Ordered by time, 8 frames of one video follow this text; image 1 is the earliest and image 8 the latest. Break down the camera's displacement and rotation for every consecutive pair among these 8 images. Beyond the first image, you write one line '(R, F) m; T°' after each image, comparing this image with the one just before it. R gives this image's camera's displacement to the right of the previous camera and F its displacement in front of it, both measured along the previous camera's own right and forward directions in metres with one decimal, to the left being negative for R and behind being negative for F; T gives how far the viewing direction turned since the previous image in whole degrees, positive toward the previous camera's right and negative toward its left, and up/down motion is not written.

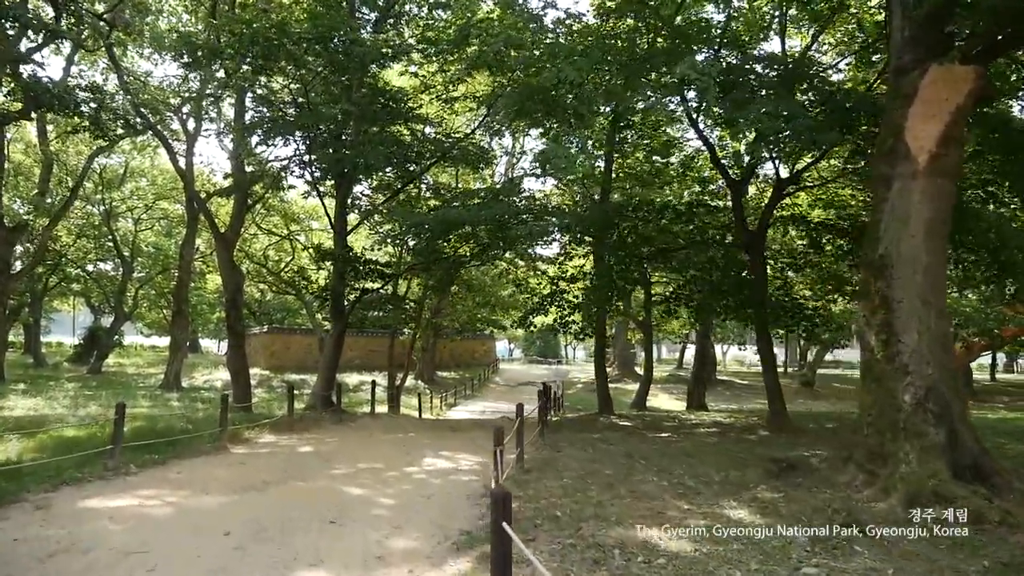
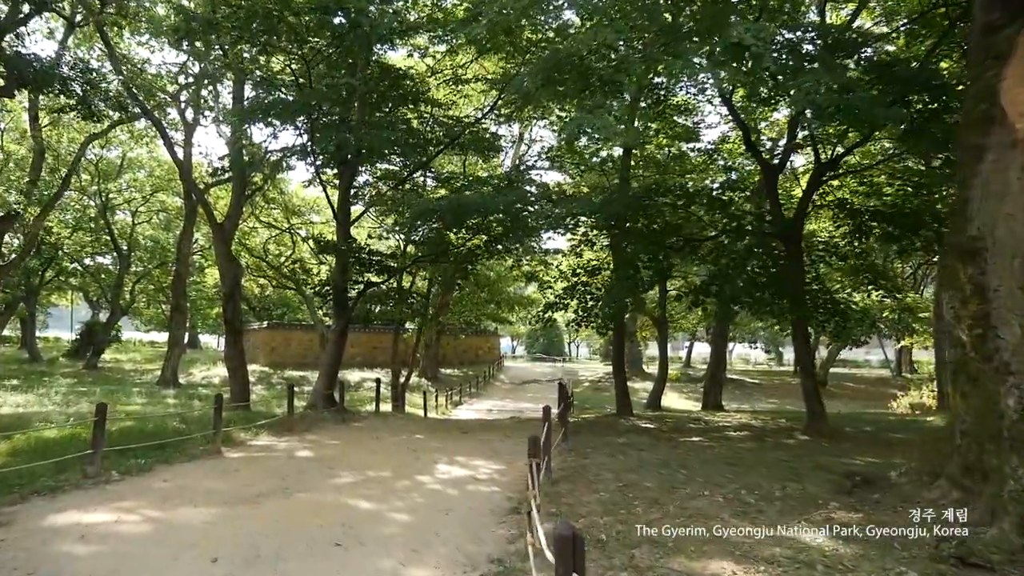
(-0.3, +0.9) m; 0°
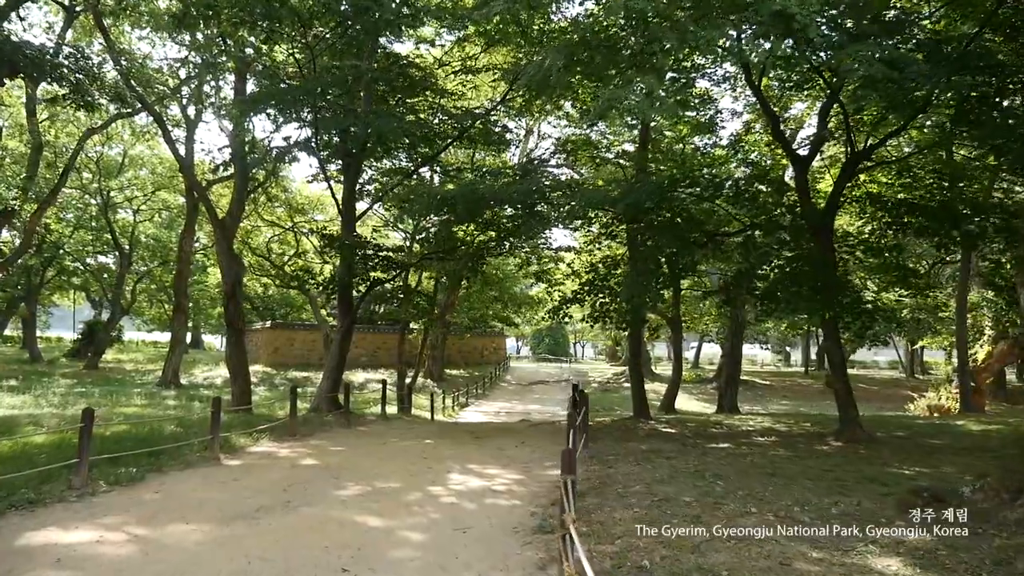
(-0.2, +0.6) m; 0°
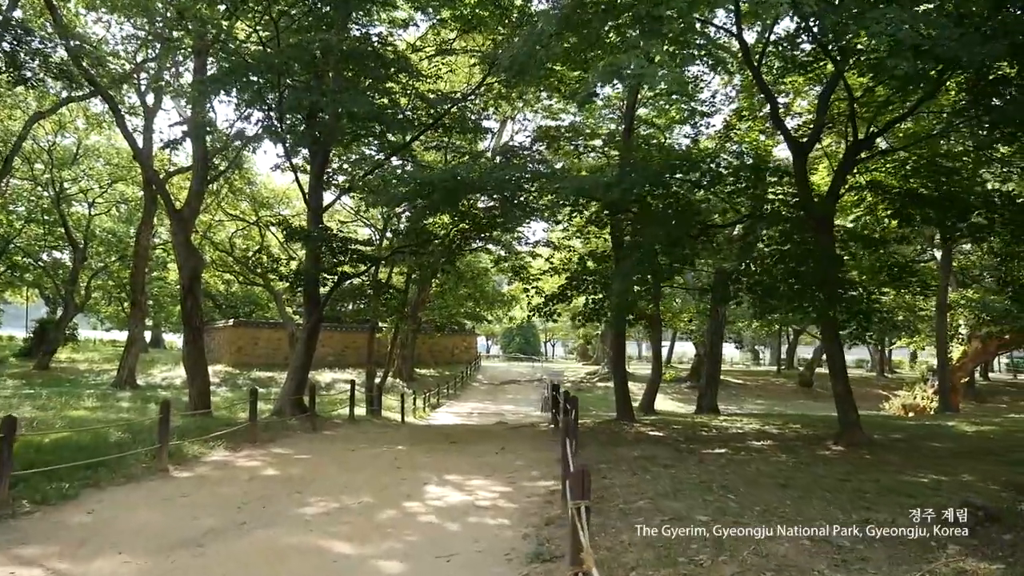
(-0.2, +0.8) m; +2°
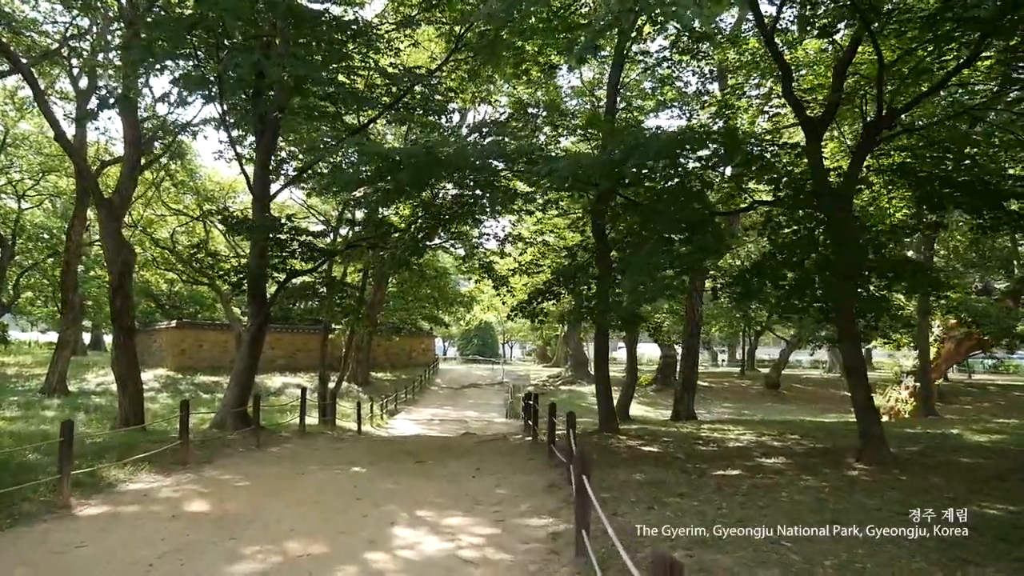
(-0.3, +1.4) m; +3°
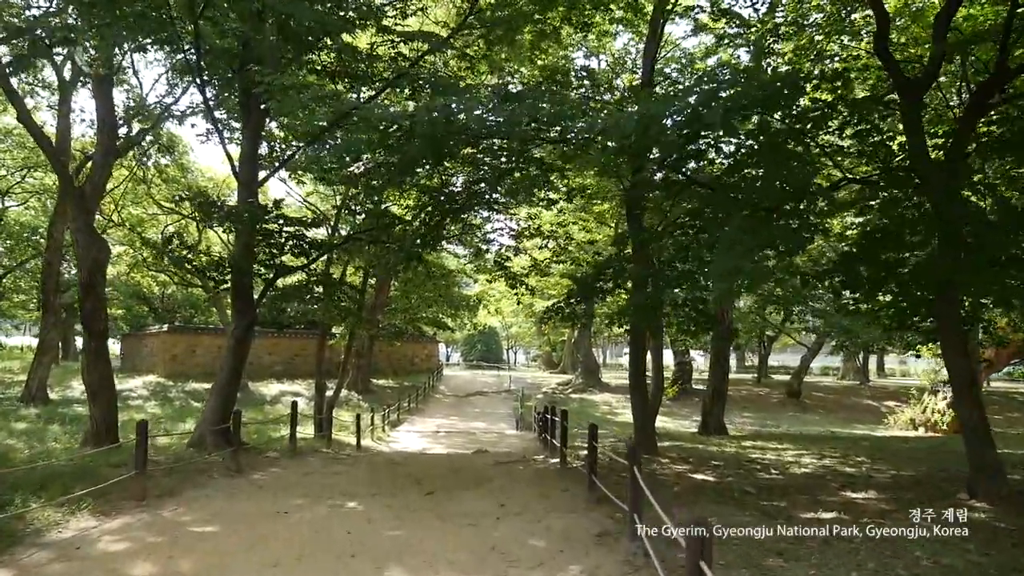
(-0.3, +1.7) m; 0°
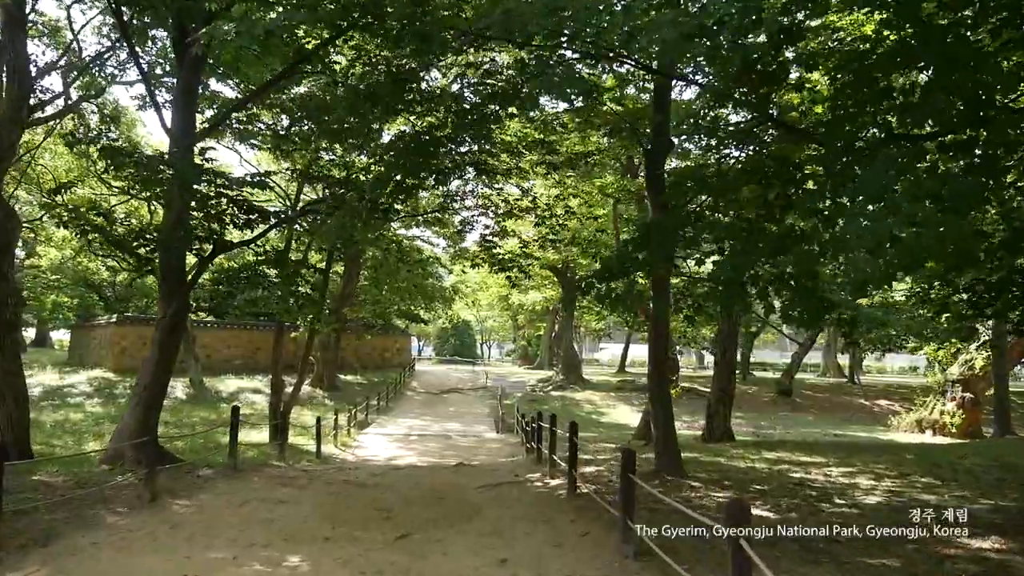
(-0.3, +2.1) m; +2°
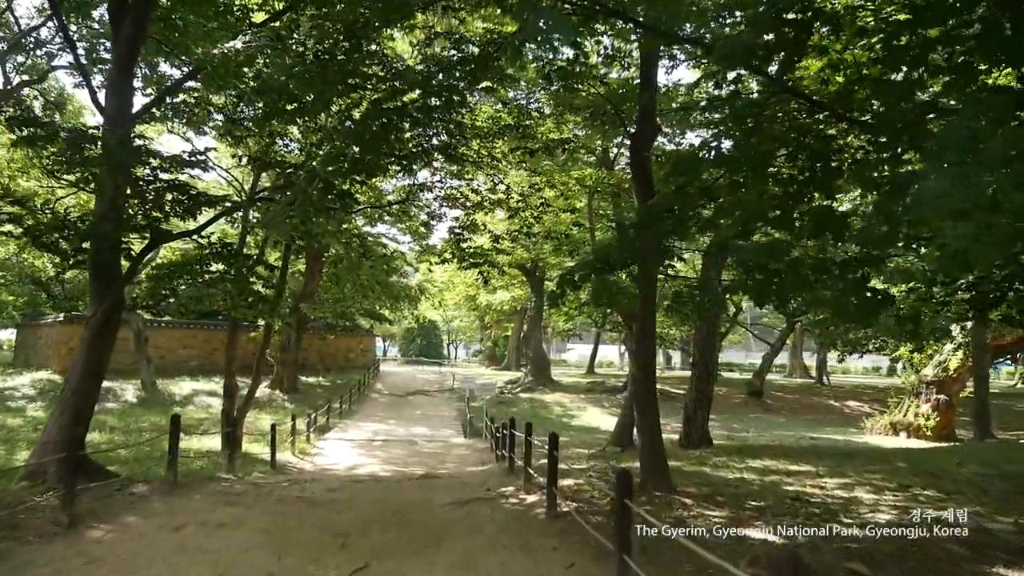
(-0.1, +0.8) m; +3°
